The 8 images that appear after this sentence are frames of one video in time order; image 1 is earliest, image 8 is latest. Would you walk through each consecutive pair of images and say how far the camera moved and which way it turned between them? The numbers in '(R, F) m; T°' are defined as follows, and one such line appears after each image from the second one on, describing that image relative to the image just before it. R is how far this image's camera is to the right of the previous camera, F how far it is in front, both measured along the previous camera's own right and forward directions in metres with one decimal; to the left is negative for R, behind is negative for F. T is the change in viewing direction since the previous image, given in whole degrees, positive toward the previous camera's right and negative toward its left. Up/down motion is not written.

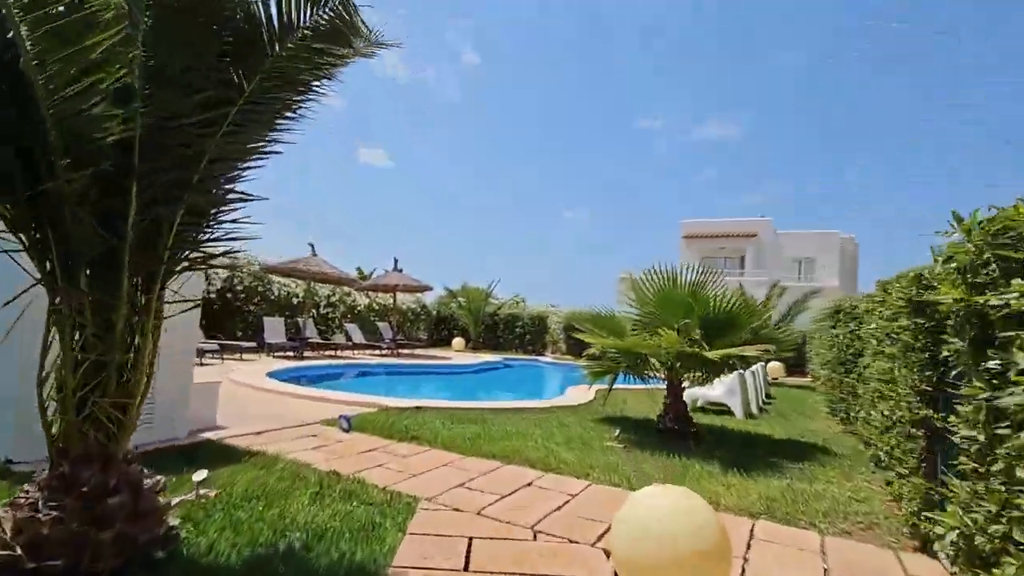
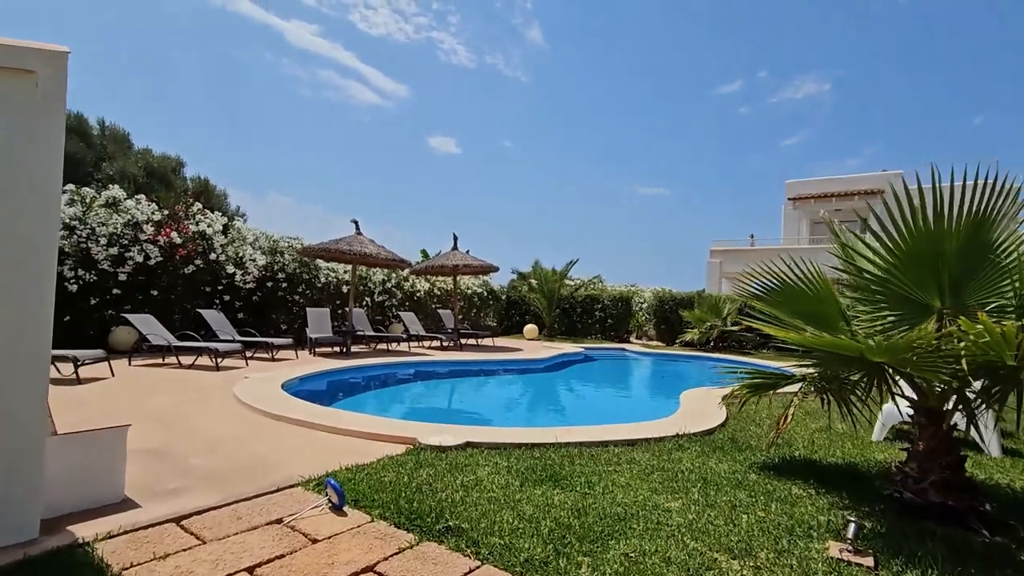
(-0.2, +2.6) m; -8°
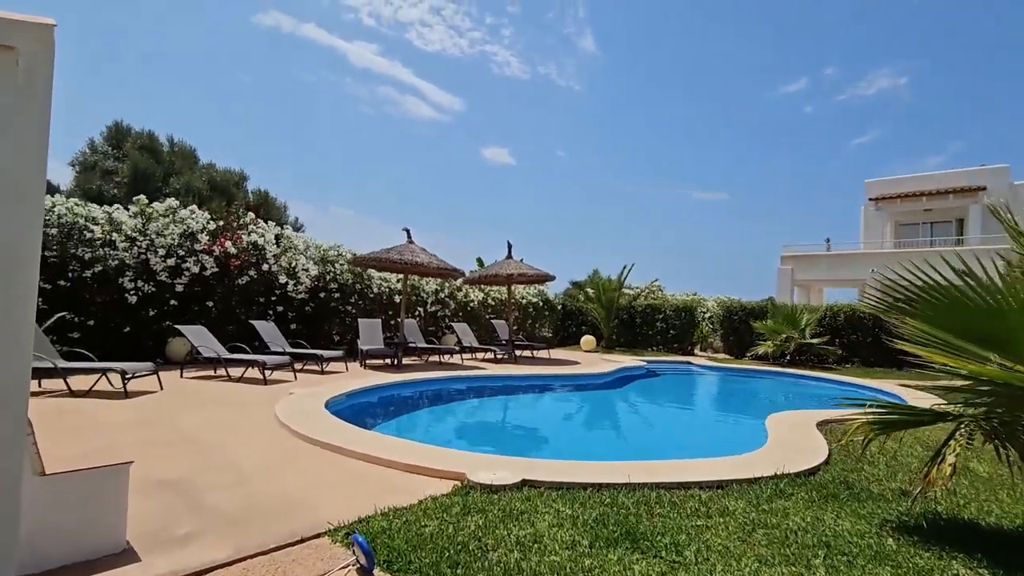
(-0.1, +0.7) m; -6°
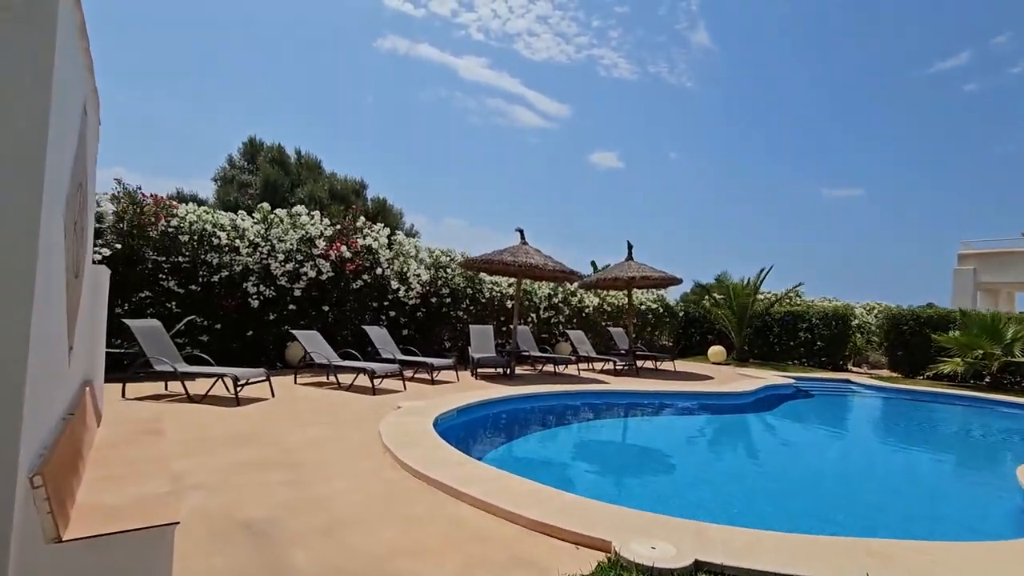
(-0.3, +1.0) m; -11°
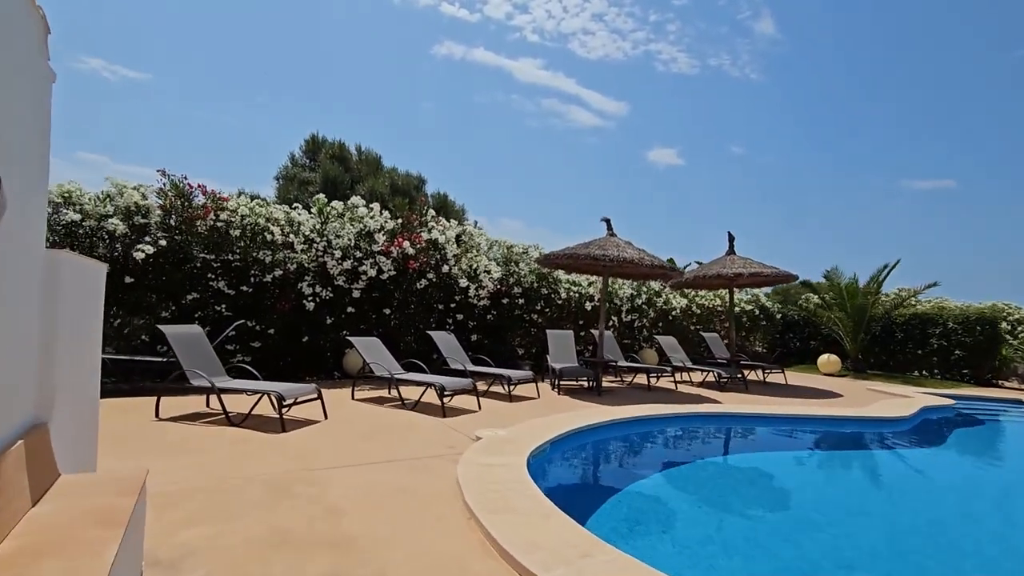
(-0.5, +1.5) m; -6°
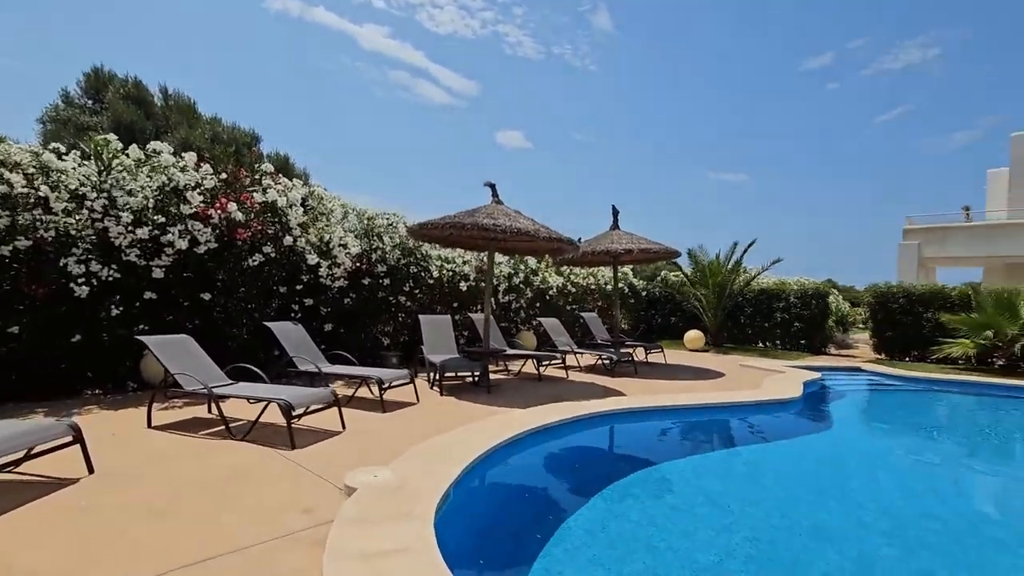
(-0.3, +1.6) m; +16°
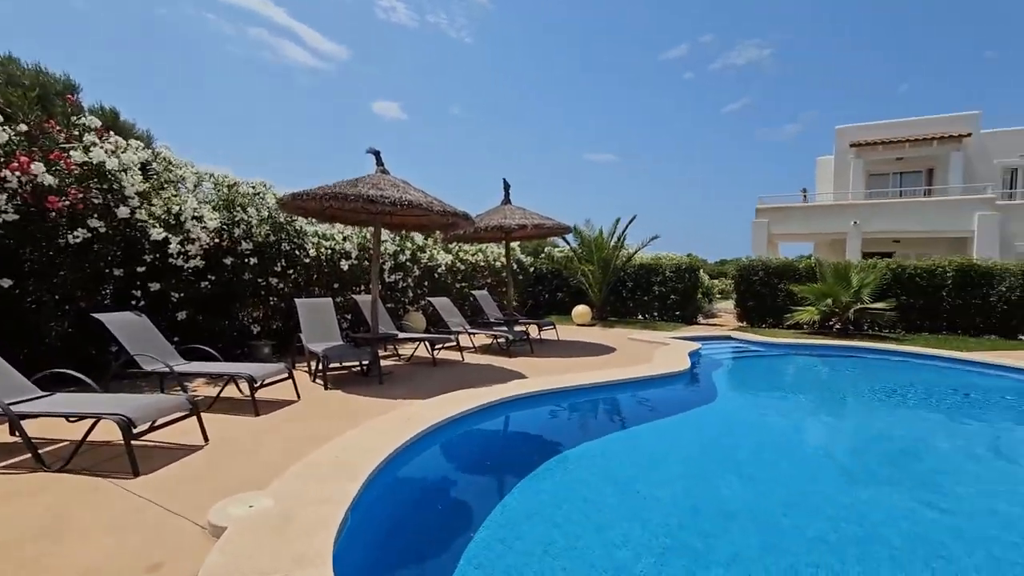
(-0.2, +0.5) m; +13°
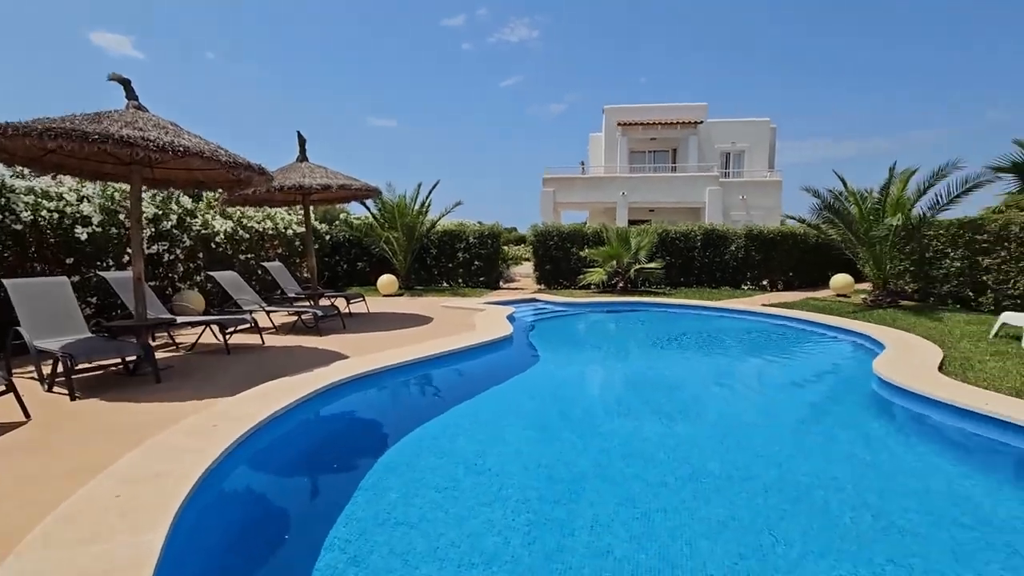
(-0.4, +0.6) m; +22°
